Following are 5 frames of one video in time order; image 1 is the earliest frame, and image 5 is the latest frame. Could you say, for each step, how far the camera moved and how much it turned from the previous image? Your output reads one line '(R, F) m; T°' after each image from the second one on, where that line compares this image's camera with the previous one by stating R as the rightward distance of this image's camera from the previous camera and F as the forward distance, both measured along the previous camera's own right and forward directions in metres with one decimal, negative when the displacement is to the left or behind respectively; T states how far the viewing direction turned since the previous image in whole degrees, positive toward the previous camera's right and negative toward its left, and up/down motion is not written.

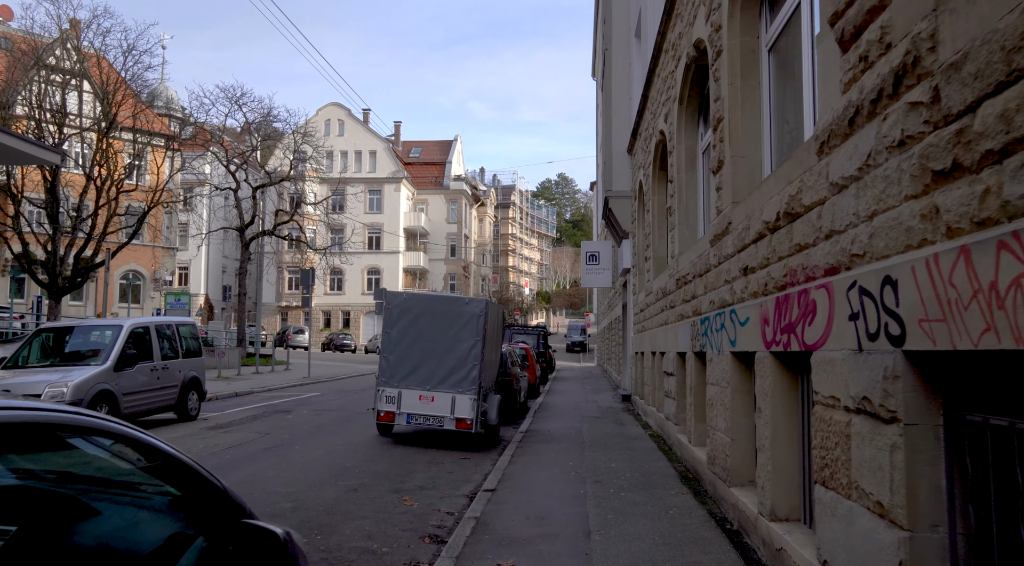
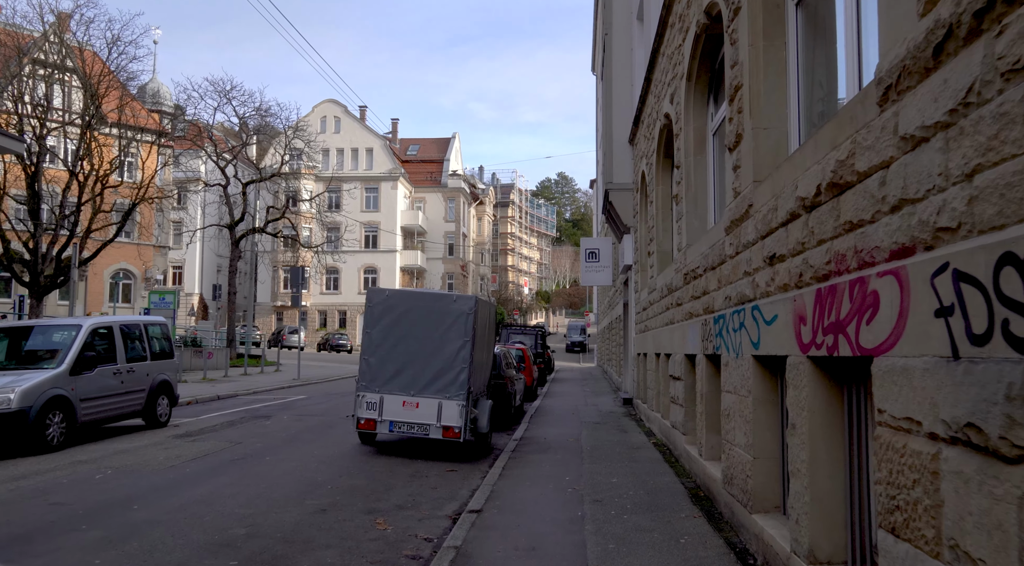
(+0.1, +1.0) m; 0°
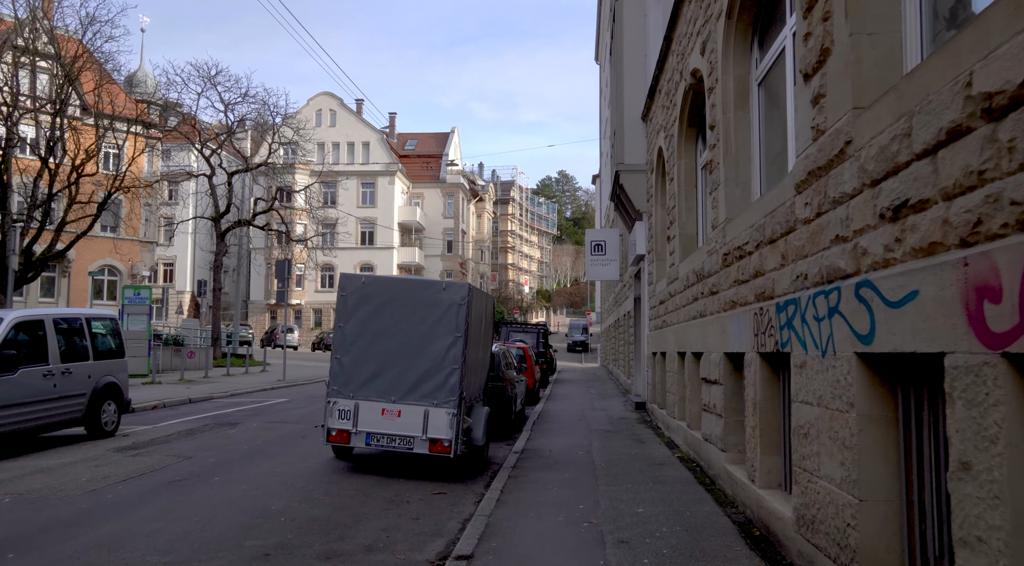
(0.0, +1.8) m; 0°
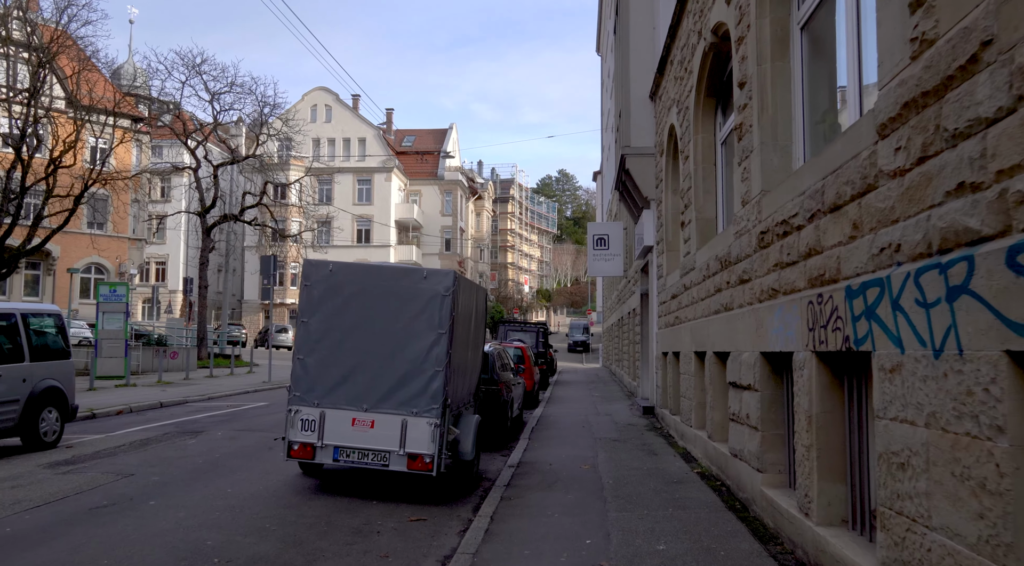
(+0.1, +1.4) m; 0°
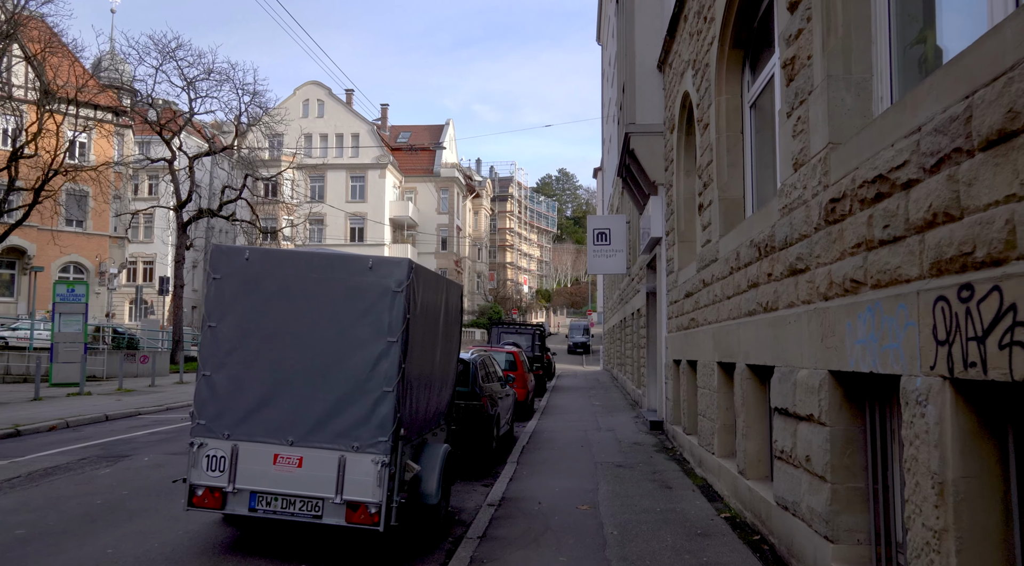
(+0.2, +1.9) m; 0°
